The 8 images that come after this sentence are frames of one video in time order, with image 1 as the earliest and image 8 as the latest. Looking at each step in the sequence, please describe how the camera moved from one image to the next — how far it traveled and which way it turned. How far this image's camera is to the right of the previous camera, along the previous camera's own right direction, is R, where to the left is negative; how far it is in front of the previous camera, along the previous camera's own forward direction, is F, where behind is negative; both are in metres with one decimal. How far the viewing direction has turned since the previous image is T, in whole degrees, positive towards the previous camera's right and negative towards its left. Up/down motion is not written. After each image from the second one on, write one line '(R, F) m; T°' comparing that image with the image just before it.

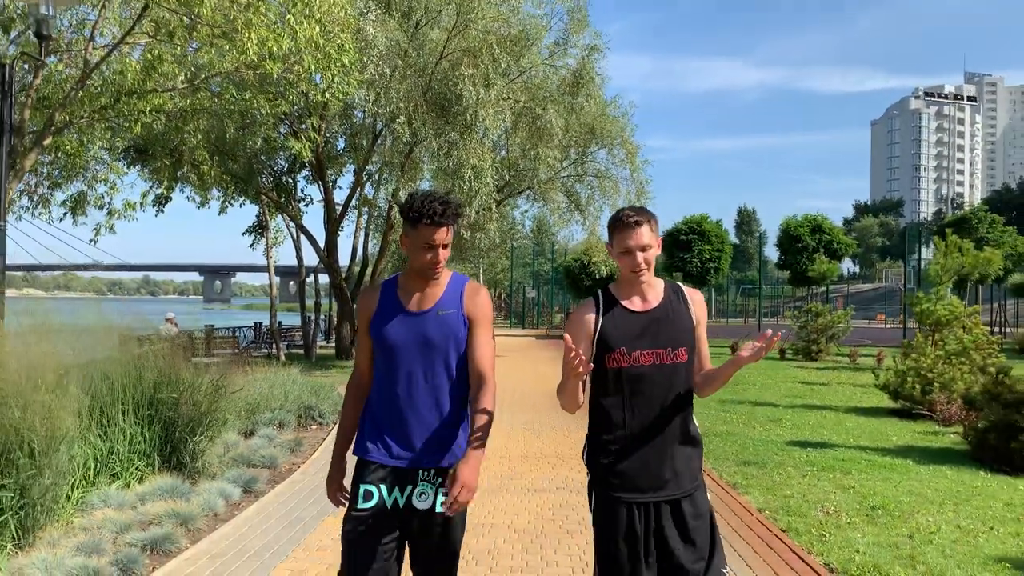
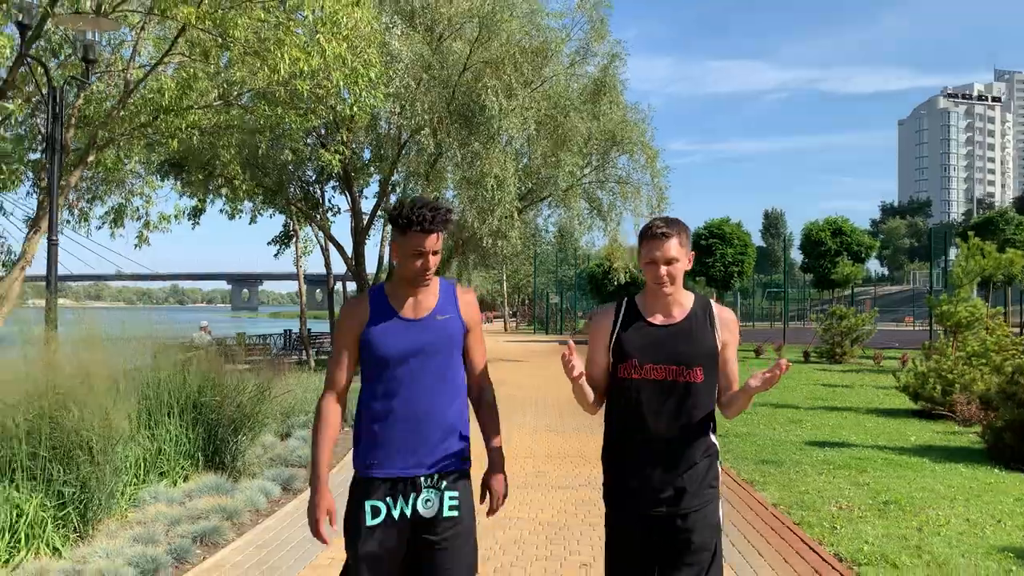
(0.0, -0.3) m; -2°
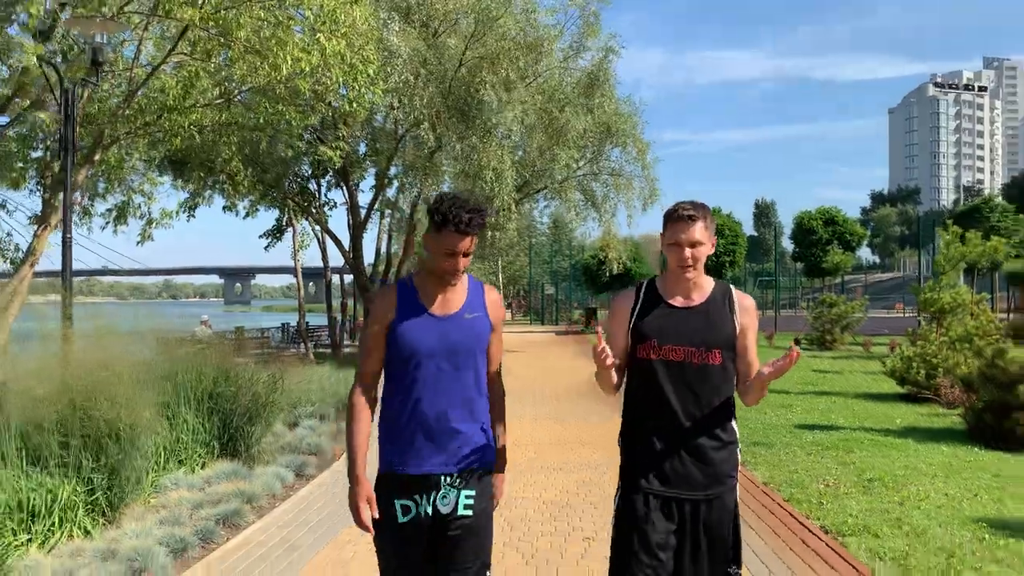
(-0.1, -0.3) m; +1°
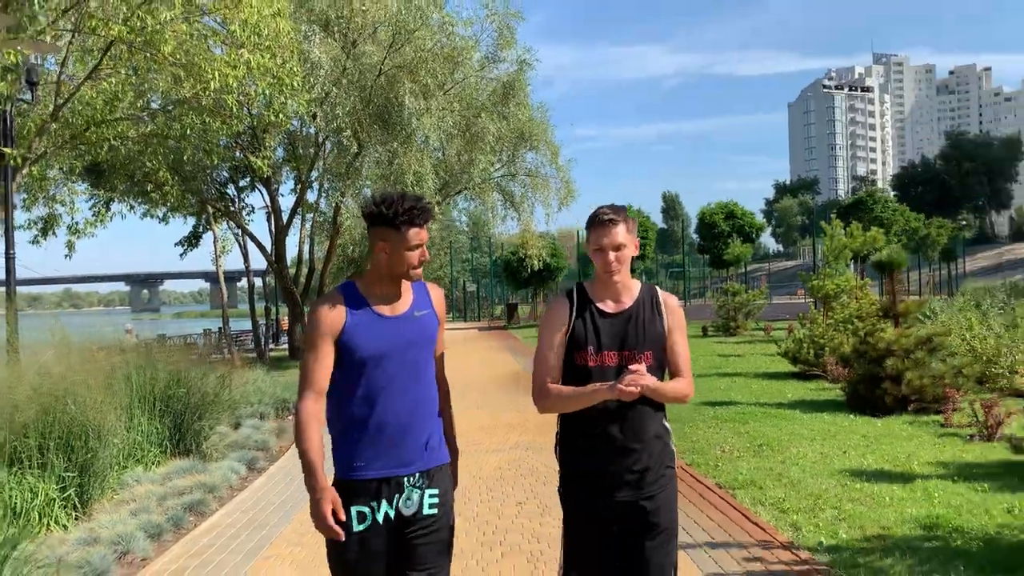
(-0.1, -0.8) m; +6°
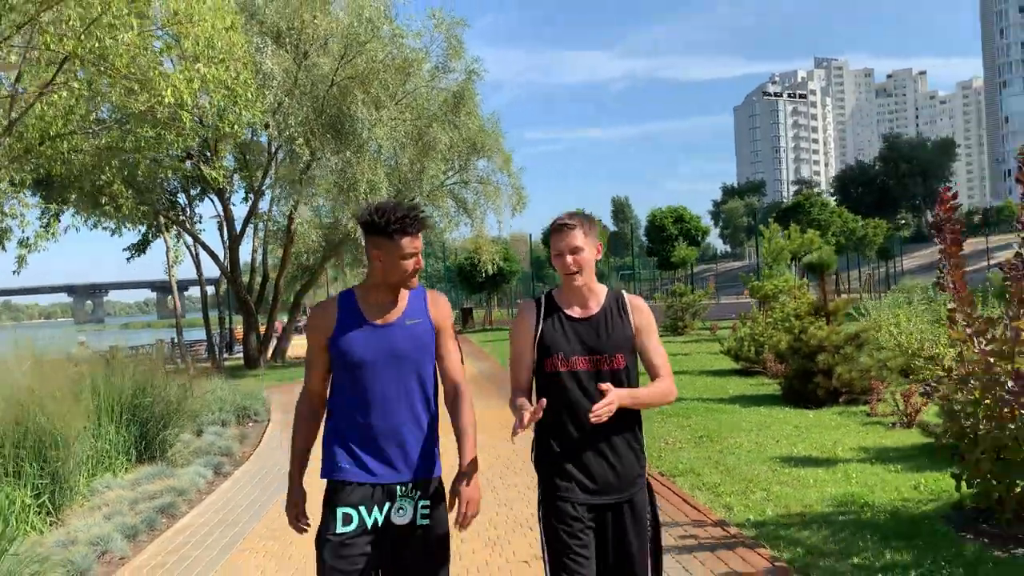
(0.0, -0.4) m; +3°
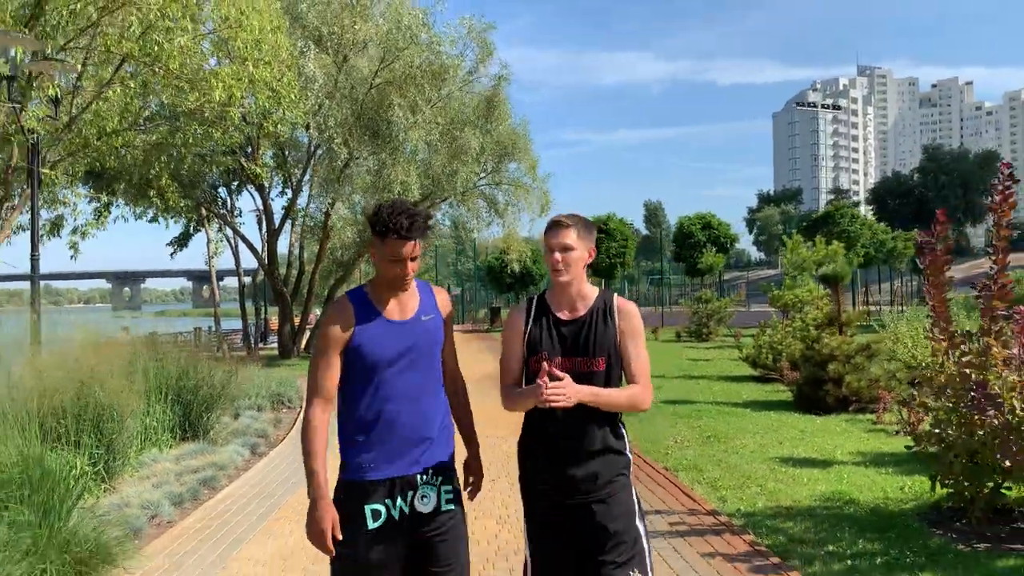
(+0.1, -0.5) m; -2°
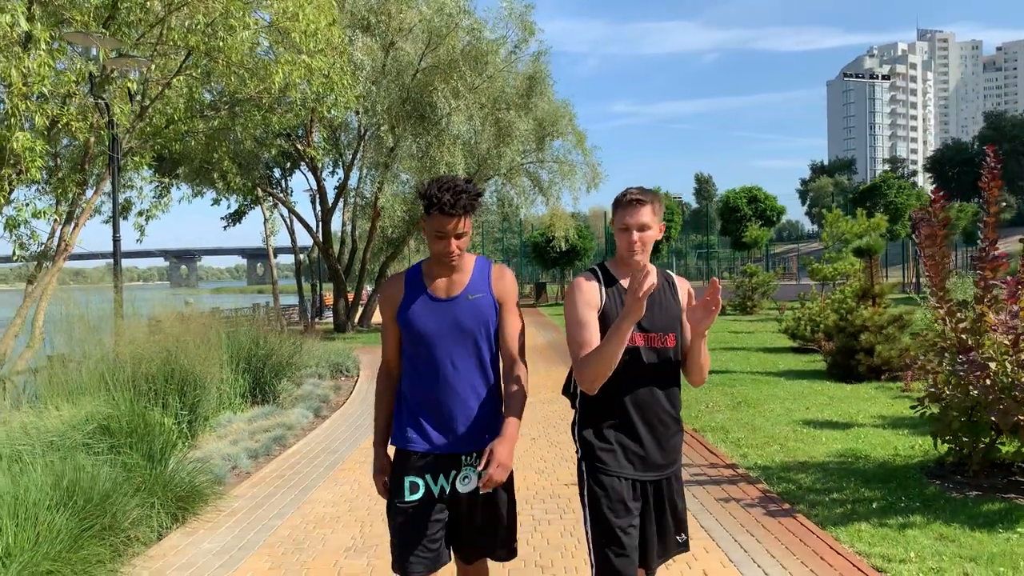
(+0.1, -0.6) m; -3°
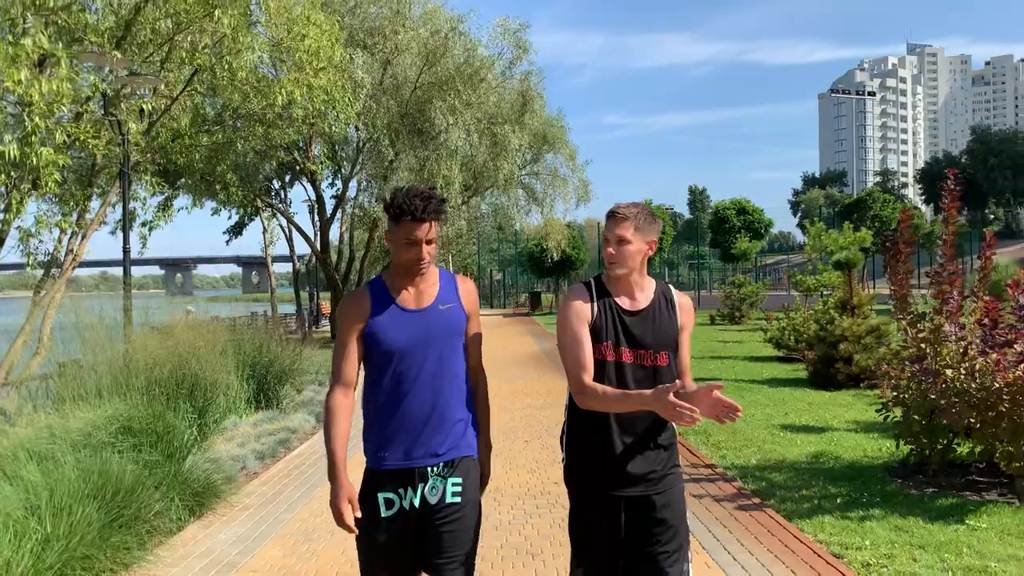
(0.0, -0.4) m; 0°
